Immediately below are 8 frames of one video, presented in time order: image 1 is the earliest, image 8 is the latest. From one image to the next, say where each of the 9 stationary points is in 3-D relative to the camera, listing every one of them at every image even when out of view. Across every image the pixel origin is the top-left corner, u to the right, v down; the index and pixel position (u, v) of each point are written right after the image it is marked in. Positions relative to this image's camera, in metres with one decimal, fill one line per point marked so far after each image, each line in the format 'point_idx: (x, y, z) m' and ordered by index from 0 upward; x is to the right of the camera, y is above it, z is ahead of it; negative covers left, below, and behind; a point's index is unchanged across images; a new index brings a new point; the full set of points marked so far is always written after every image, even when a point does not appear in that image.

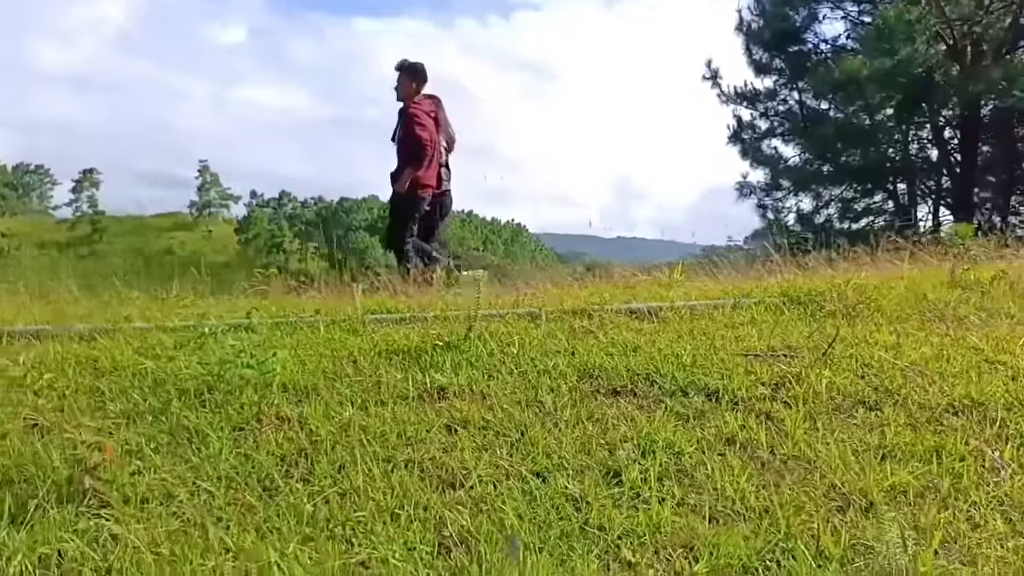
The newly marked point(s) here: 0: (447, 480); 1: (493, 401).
0: (-0.2, -0.7, +2.7) m
1: (-0.1, -0.5, +3.4) m
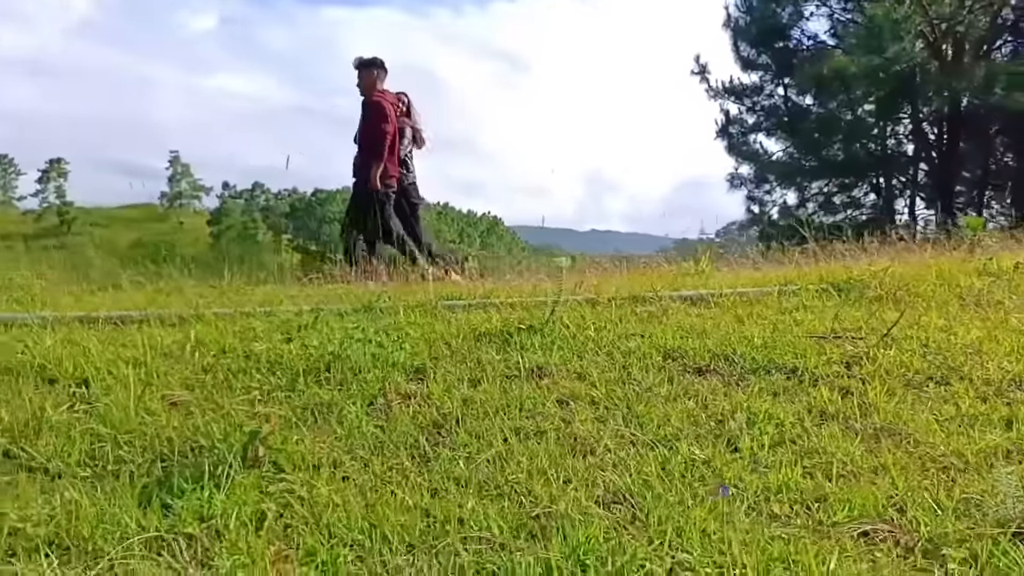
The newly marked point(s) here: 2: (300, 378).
0: (+0.3, -0.6, +3.0) m
1: (+0.4, -0.5, +3.7) m
2: (-1.0, -0.4, +3.5) m
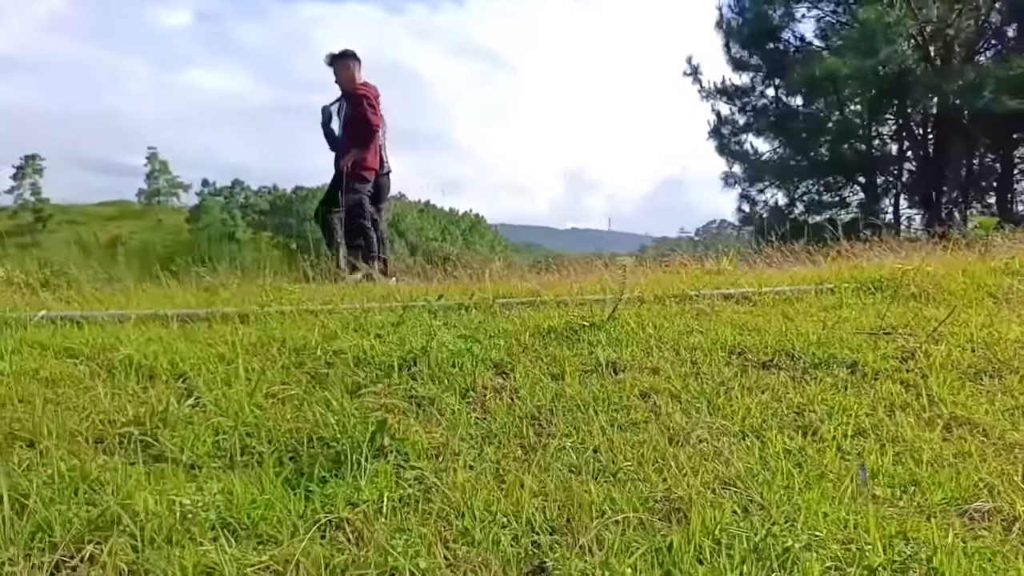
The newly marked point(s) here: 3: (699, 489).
0: (+0.7, -0.6, +3.1) m
1: (+0.8, -0.4, +3.8) m
2: (-0.6, -0.4, +3.6) m
3: (+0.7, -0.7, +2.6) m
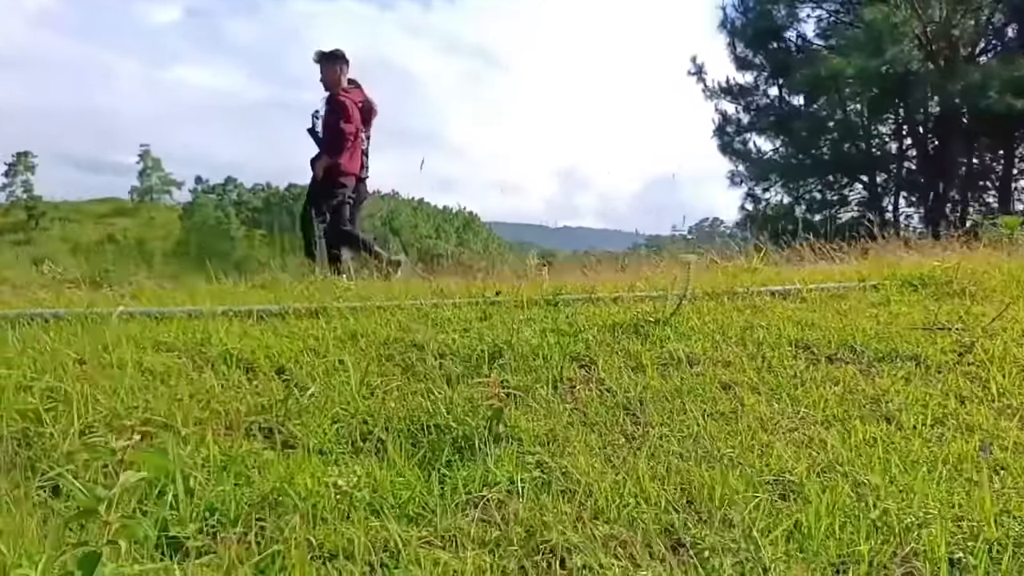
0: (+1.1, -0.6, +3.3) m
1: (+1.3, -0.4, +4.0) m
2: (-0.2, -0.4, +3.8) m
3: (+1.1, -0.7, +2.8) m
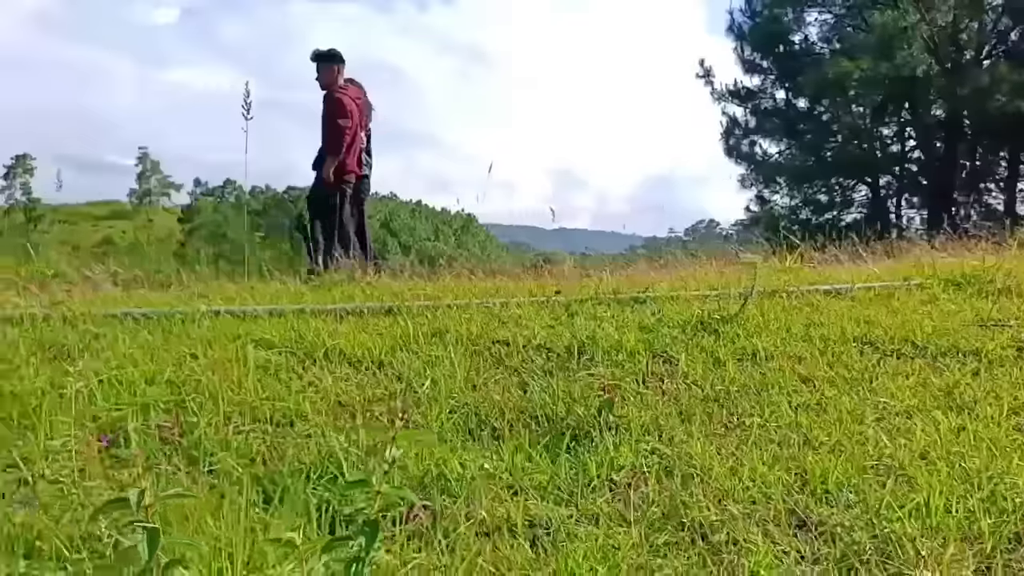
0: (+1.6, -0.6, +3.5) m
1: (+1.7, -0.4, +4.2) m
2: (+0.3, -0.4, +4.0) m
3: (+1.6, -0.7, +3.0) m
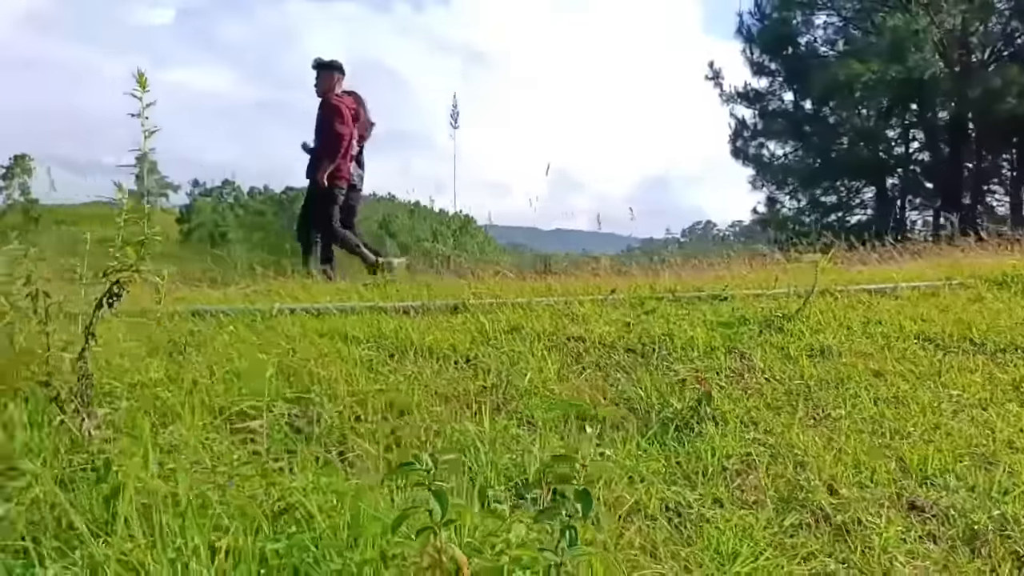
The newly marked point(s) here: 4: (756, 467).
0: (+2.1, -0.6, +3.6) m
1: (+2.2, -0.4, +4.3) m
2: (+0.8, -0.4, +4.1) m
3: (+2.1, -0.7, +3.1) m
4: (+1.0, -0.7, +2.9) m
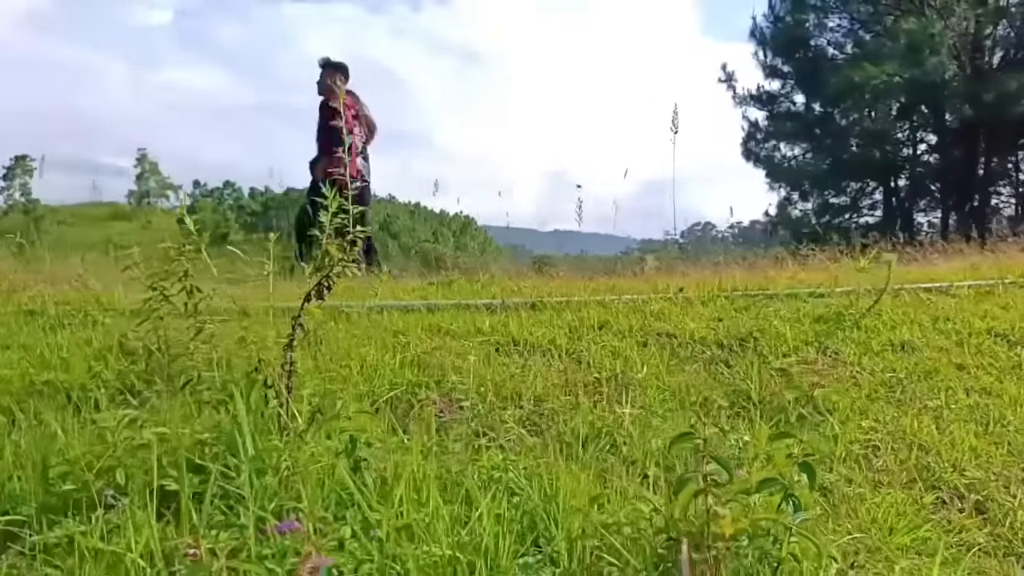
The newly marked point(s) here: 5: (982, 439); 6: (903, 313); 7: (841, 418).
0: (+2.7, -0.6, +3.8) m
1: (+2.8, -0.4, +4.5) m
2: (+1.4, -0.4, +4.3) m
3: (+2.7, -0.7, +3.3) m
4: (+1.6, -0.7, +3.1) m
5: (+2.1, -0.7, +3.3) m
6: (+2.8, -0.2, +5.3) m
7: (+1.5, -0.6, +3.4) m
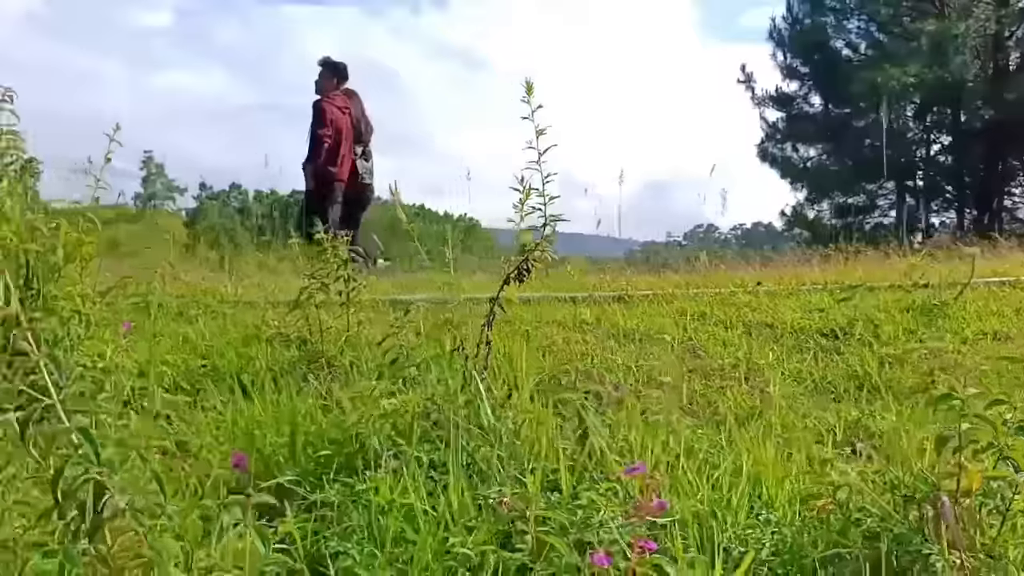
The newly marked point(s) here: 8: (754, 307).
0: (+3.4, -0.5, +4.0) m
1: (+3.5, -0.3, +4.7) m
2: (+2.1, -0.3, +4.5) m
3: (+3.3, -0.6, +3.5) m
4: (+2.2, -0.6, +3.2) m
5: (+2.8, -0.6, +3.4) m
6: (+3.5, -0.1, +5.4) m
7: (+2.2, -0.5, +3.5) m
8: (+1.7, -0.1, +5.2) m
